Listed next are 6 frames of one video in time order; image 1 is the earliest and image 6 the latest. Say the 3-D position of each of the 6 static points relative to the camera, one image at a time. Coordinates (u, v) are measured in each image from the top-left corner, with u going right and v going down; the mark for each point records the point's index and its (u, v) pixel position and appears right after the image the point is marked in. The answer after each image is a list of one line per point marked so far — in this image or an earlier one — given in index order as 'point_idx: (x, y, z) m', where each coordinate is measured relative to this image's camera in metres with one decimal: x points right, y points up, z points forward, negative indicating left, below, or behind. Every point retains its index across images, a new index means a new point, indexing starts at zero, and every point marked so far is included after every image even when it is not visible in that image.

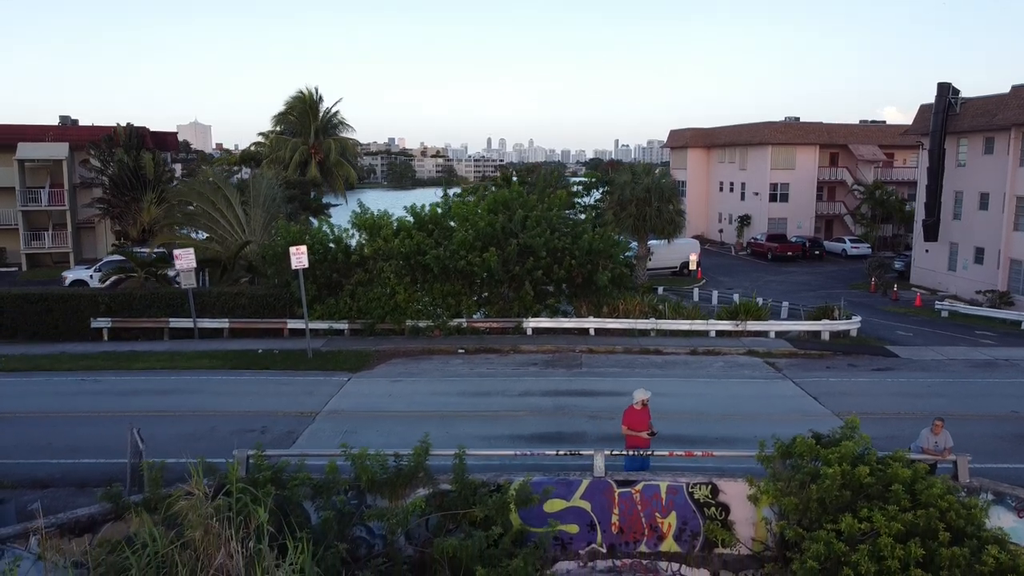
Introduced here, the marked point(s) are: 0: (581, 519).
0: (+0.9, -2.8, +10.3) m
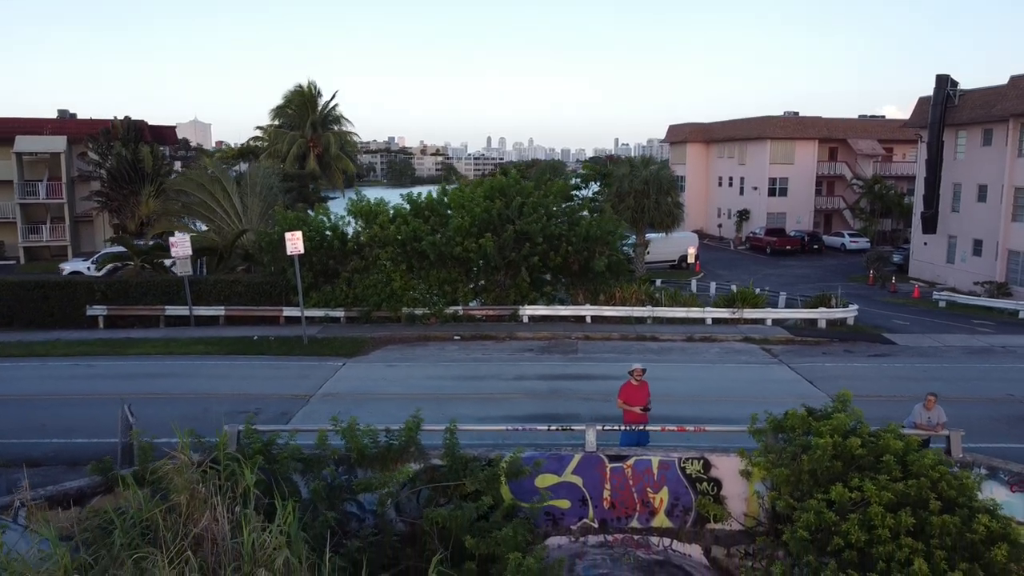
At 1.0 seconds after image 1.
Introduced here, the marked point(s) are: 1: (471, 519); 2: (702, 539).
0: (+0.7, -2.5, +10.3) m
1: (-0.4, -2.4, +8.7) m
2: (+2.3, -3.1, +10.2) m
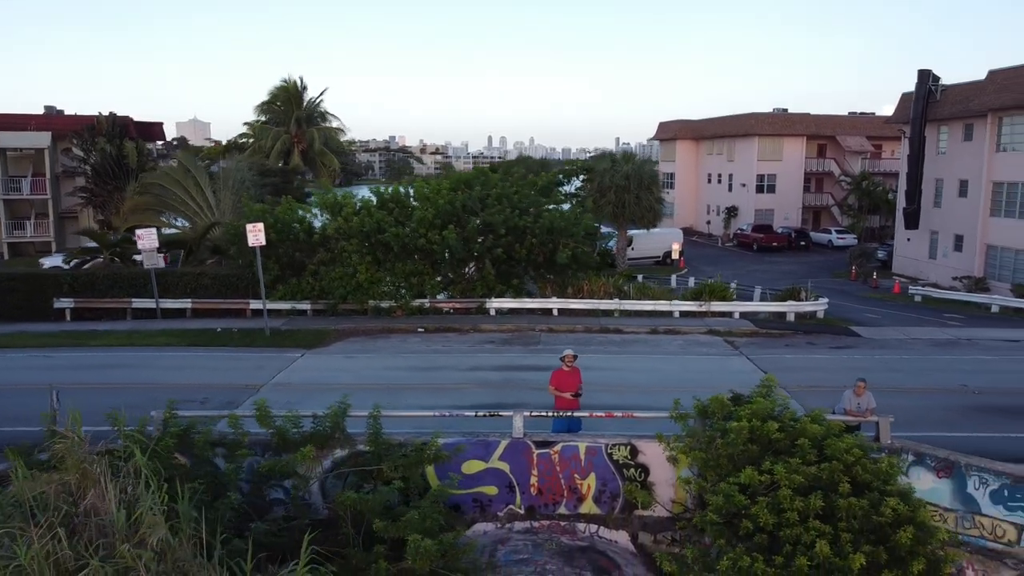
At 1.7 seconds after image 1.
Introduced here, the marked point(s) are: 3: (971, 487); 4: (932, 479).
0: (-0.1, -2.4, +10.2) m
1: (-1.3, -2.2, +8.6) m
2: (+1.4, -2.9, +10.1) m
3: (+5.2, -2.2, +9.4) m
4: (+4.9, -2.2, +9.8) m
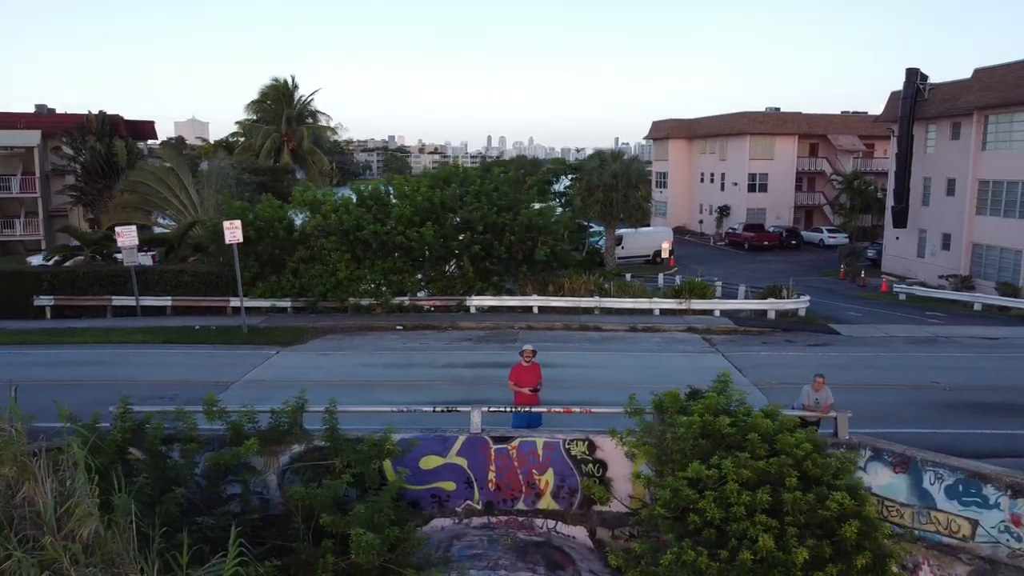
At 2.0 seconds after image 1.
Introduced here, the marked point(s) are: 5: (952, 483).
0: (-0.7, -2.3, +10.2) m
1: (-1.8, -2.2, +8.6) m
2: (+0.9, -2.8, +10.1) m
3: (+4.7, -2.2, +9.4) m
4: (+4.4, -2.2, +9.8) m
5: (+4.9, -2.2, +9.2) m
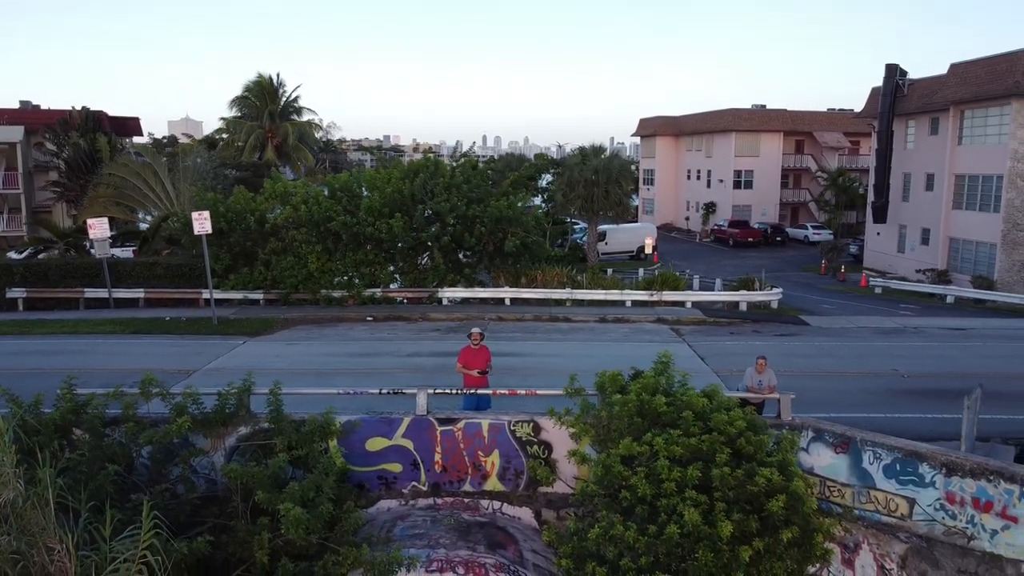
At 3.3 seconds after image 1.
0: (-1.3, -2.1, +10.3) m
1: (-2.5, -1.9, +8.7) m
2: (+0.2, -2.6, +10.2) m
3: (+4.0, -2.0, +9.4) m
4: (+3.7, -2.0, +9.8) m
5: (+4.2, -1.9, +9.3) m
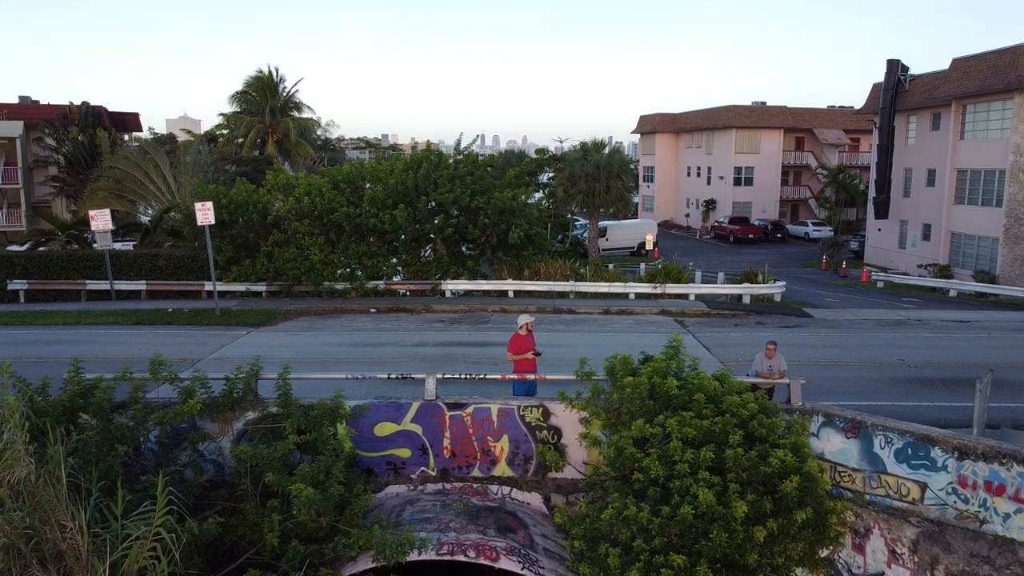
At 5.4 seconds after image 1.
0: (-1.2, -1.9, +10.2) m
1: (-2.4, -1.8, +8.6) m
2: (+0.4, -2.4, +10.2) m
3: (+4.1, -1.8, +9.4) m
4: (+3.8, -1.8, +9.8) m
5: (+4.3, -1.8, +9.3) m
